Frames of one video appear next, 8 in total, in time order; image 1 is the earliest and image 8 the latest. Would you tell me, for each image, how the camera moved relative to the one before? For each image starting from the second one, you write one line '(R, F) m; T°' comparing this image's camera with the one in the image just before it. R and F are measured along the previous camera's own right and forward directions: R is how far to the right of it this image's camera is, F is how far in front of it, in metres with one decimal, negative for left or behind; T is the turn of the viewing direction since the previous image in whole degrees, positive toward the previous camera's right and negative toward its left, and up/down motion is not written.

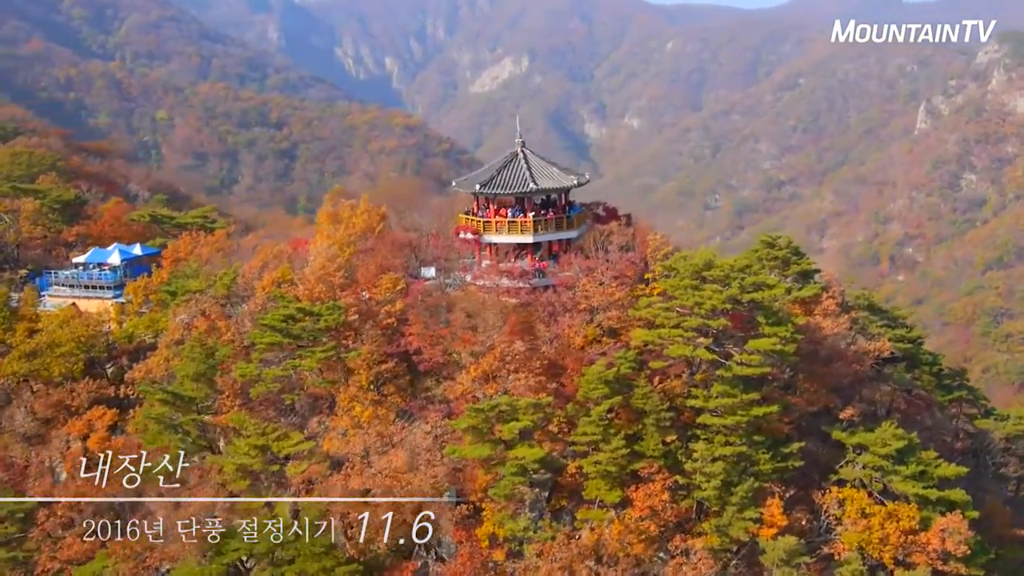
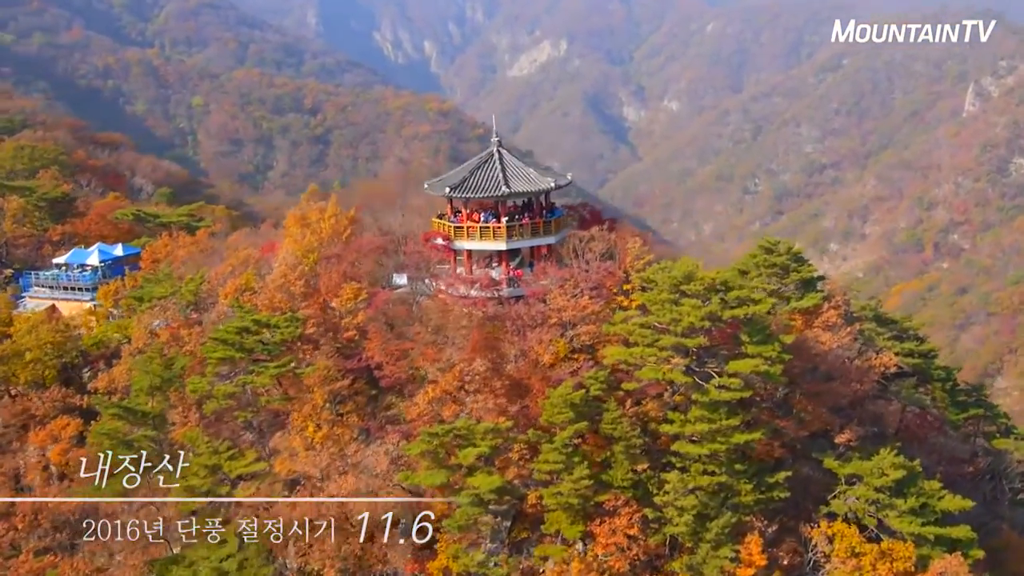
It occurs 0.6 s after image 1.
(+2.1, +2.0) m; -3°
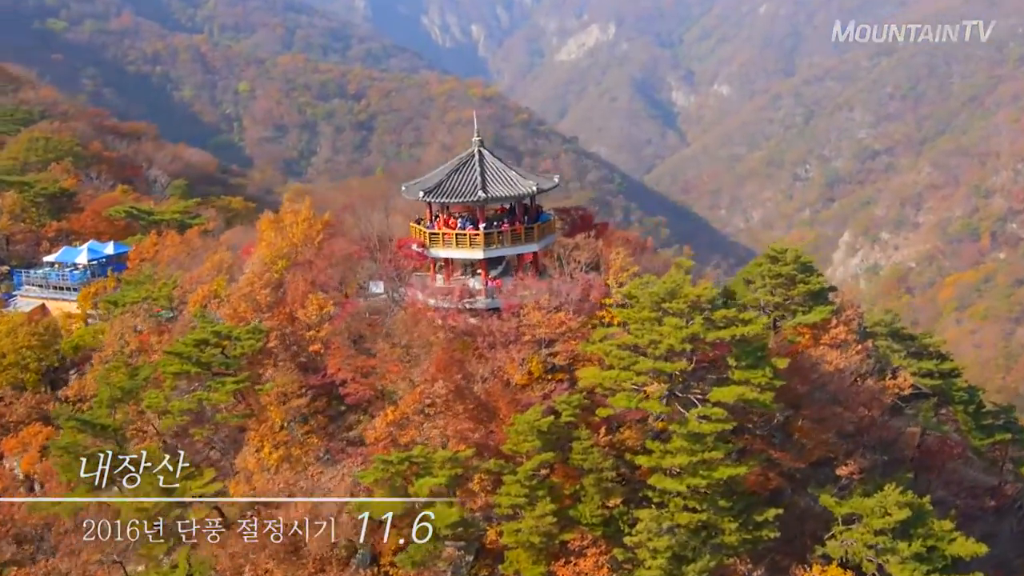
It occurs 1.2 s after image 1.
(+2.1, +2.0) m; -3°
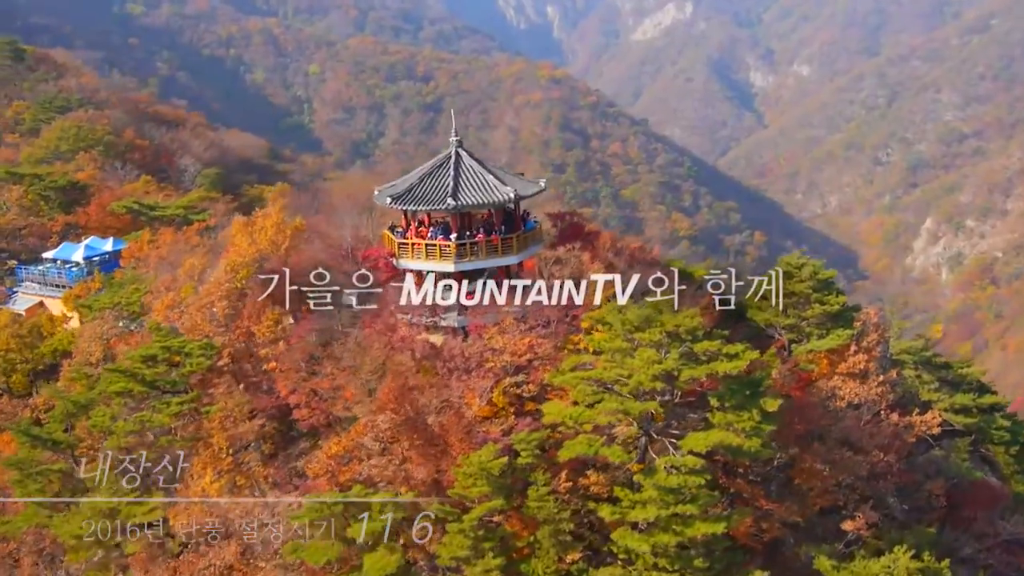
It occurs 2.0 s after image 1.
(+2.6, +2.6) m; -5°
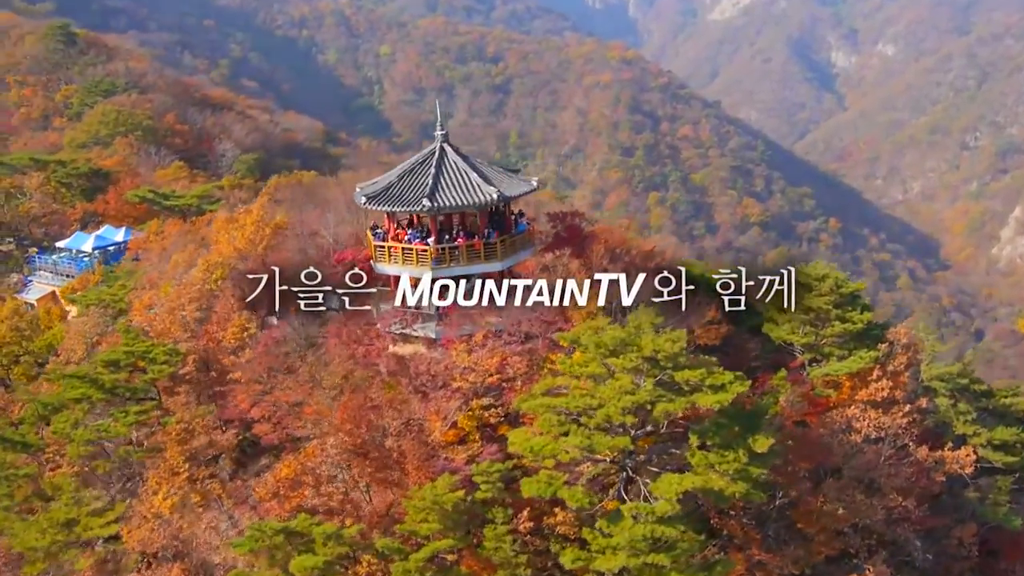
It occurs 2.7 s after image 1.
(+2.2, +2.1) m; -5°
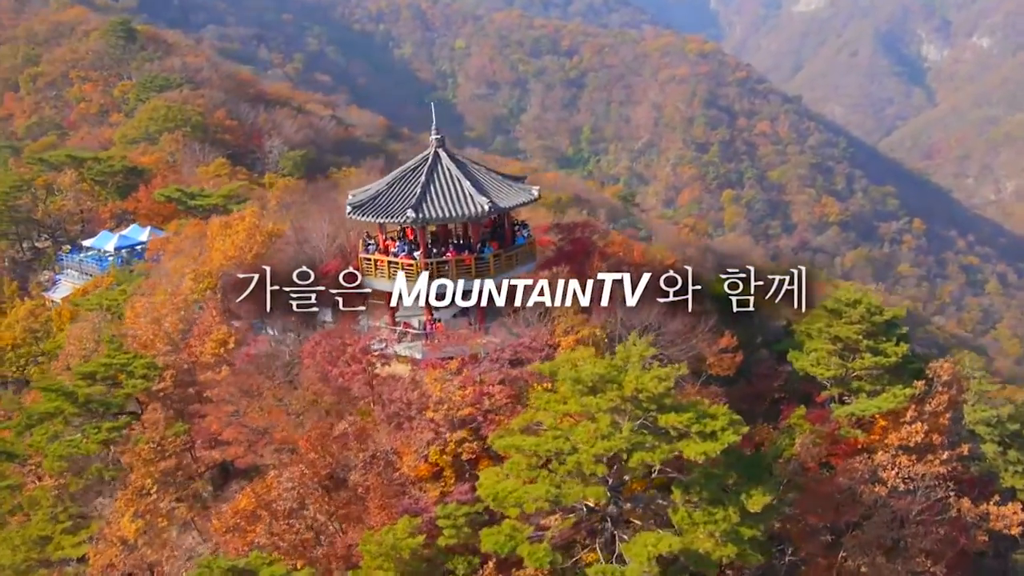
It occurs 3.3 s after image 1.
(+1.9, +1.9) m; -5°
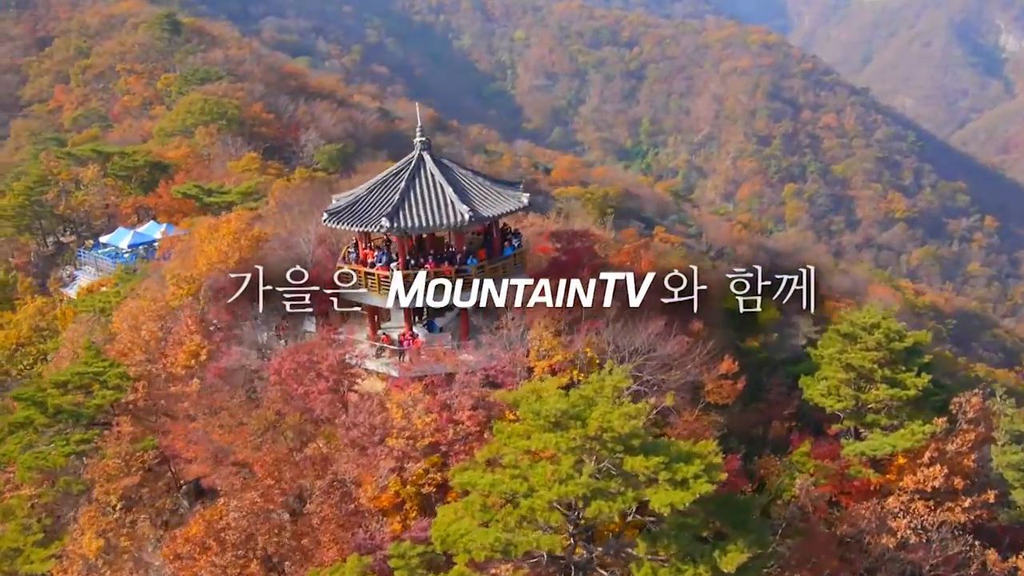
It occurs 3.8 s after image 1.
(+1.6, +1.5) m; -4°
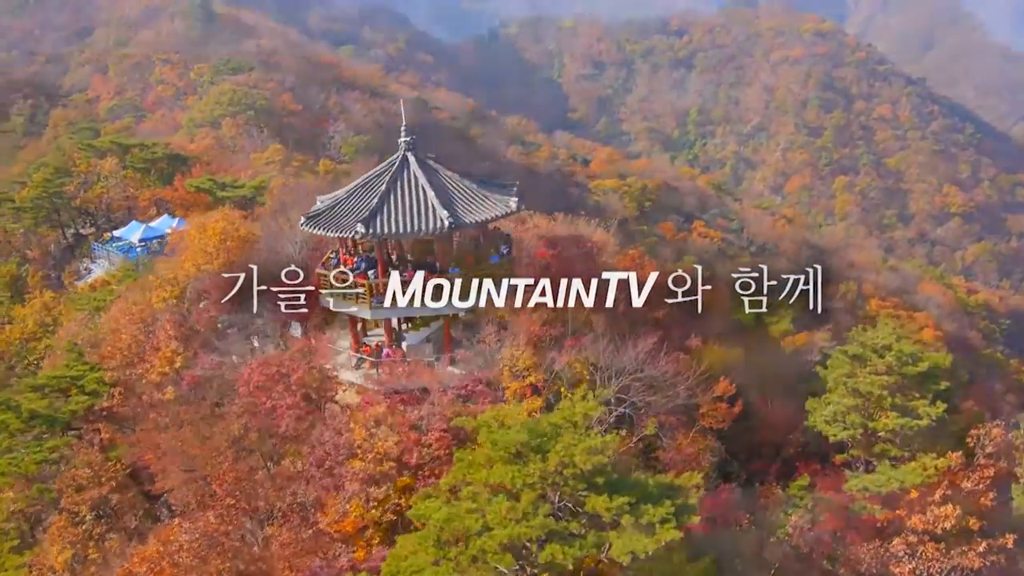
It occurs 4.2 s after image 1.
(+1.3, +1.2) m; -3°
